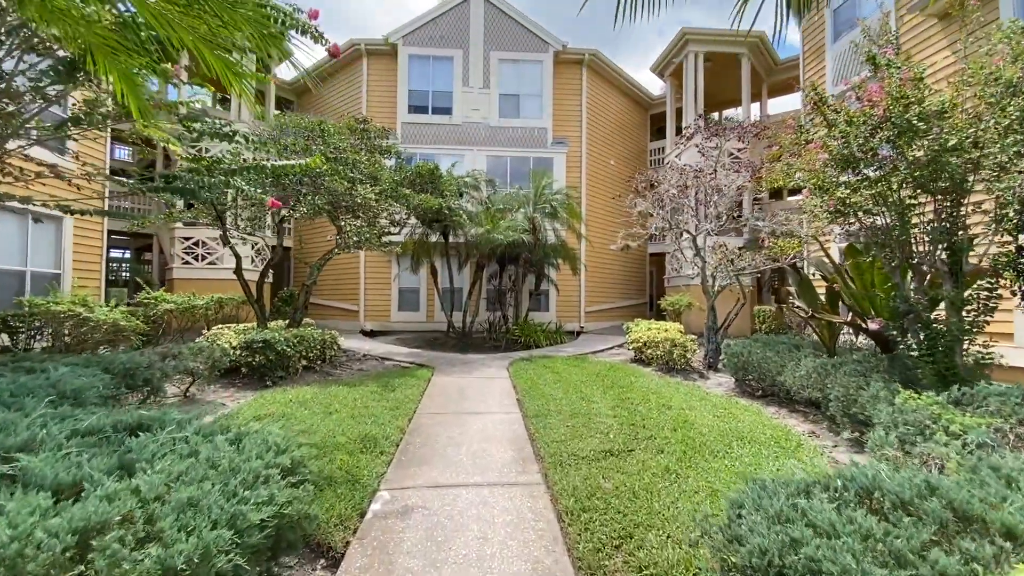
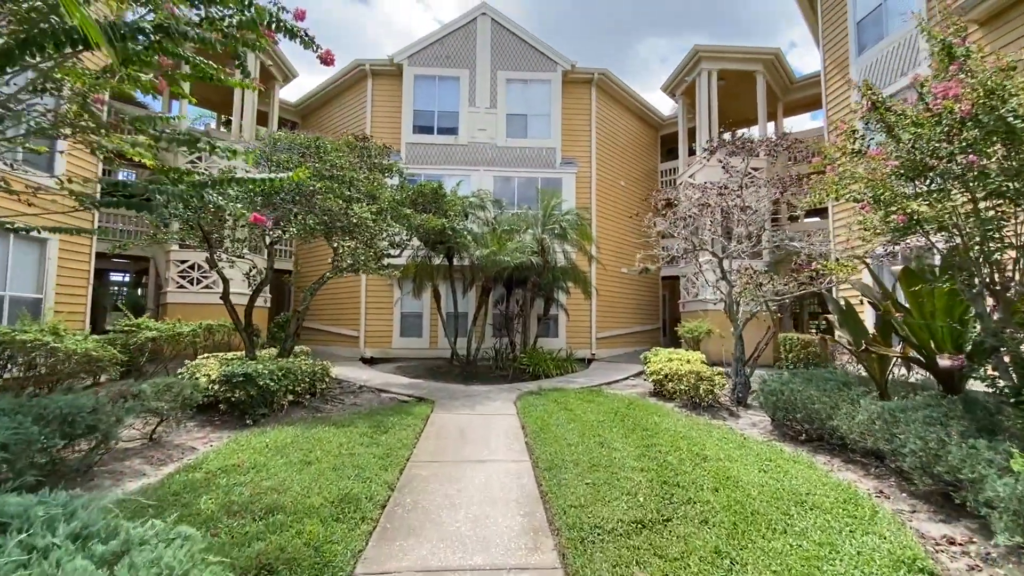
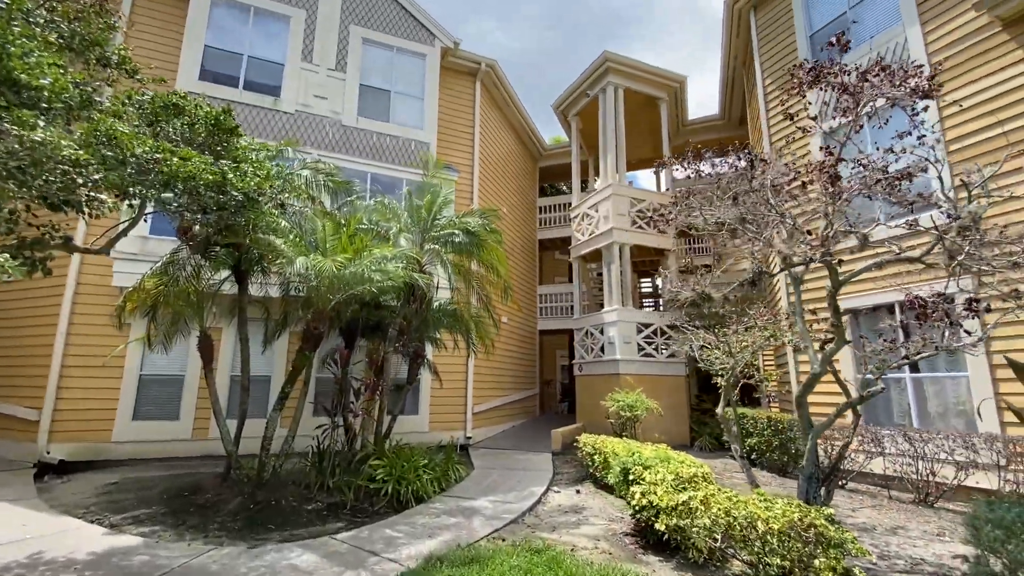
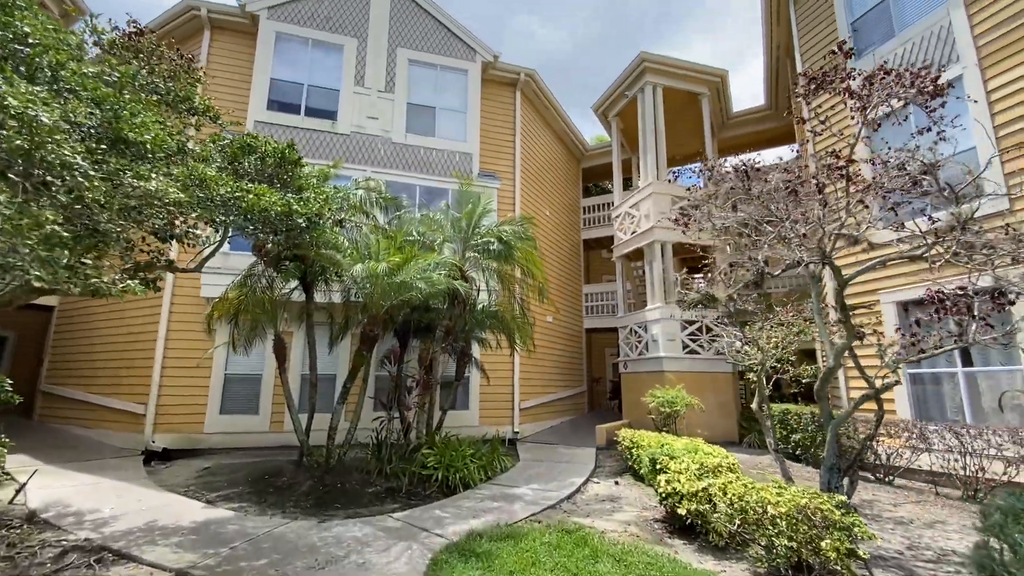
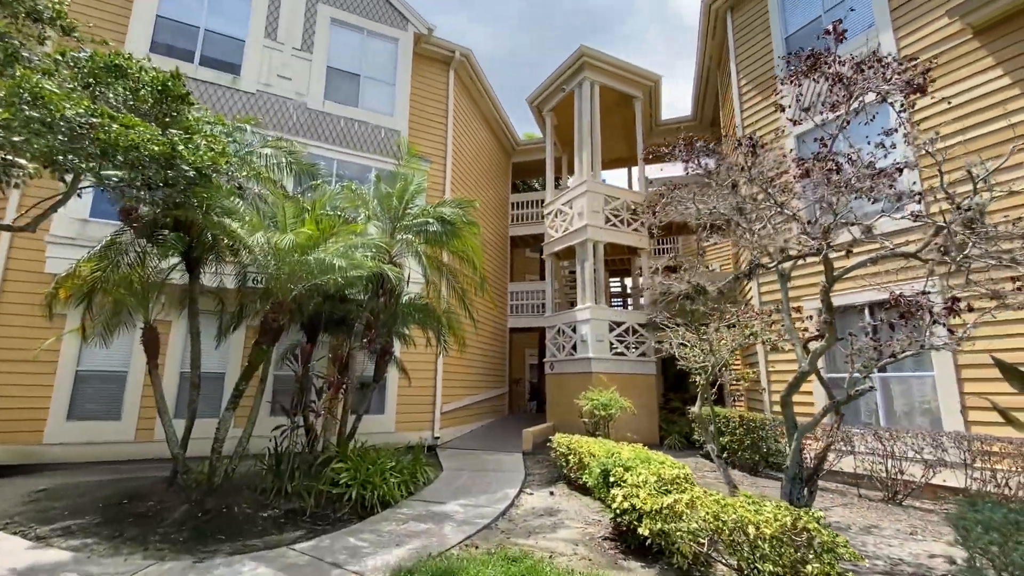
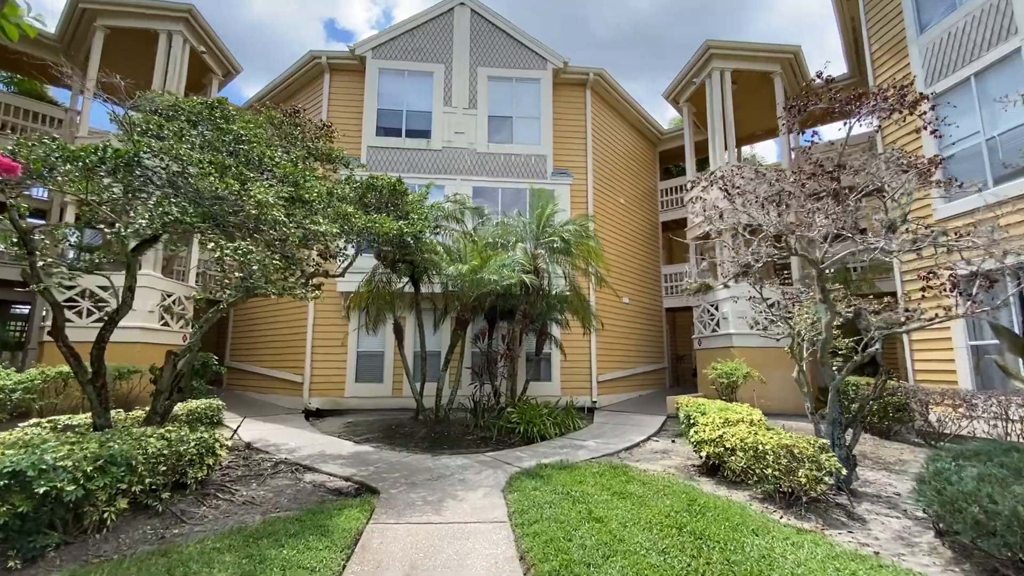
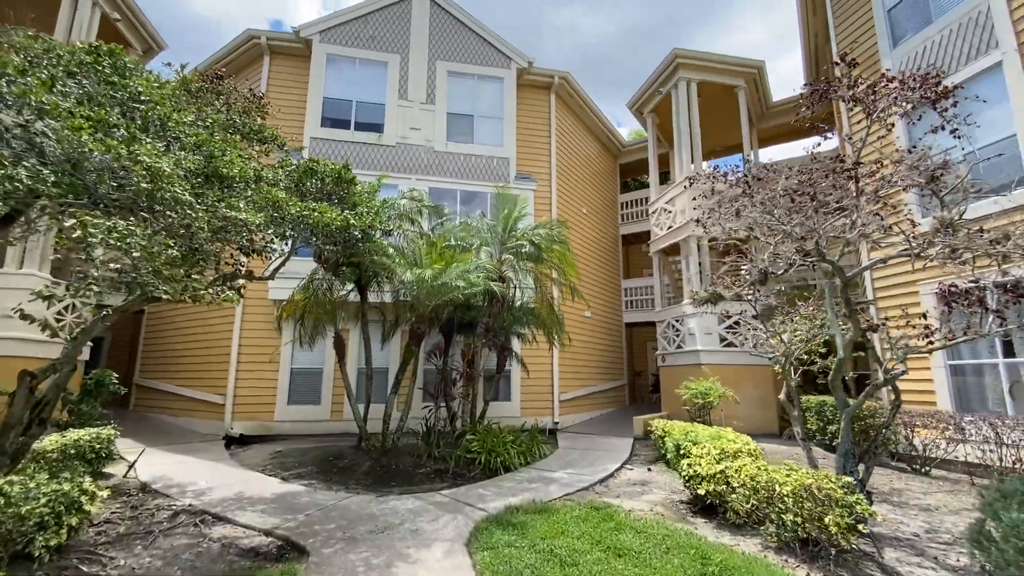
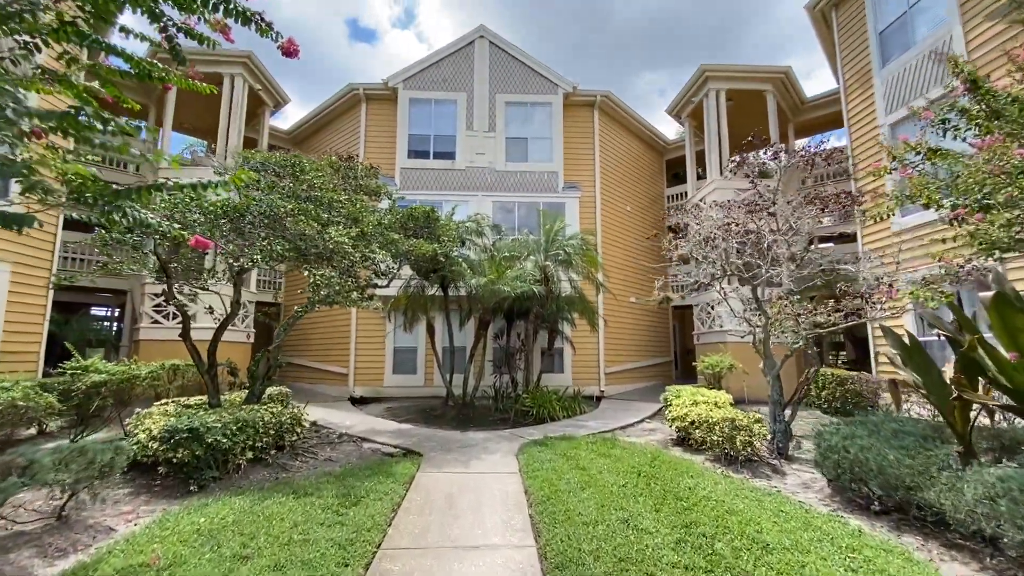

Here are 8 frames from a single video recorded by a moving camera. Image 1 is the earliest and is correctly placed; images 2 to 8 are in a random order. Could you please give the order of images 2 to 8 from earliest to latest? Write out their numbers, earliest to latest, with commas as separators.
2, 8, 6, 7, 4, 3, 5
